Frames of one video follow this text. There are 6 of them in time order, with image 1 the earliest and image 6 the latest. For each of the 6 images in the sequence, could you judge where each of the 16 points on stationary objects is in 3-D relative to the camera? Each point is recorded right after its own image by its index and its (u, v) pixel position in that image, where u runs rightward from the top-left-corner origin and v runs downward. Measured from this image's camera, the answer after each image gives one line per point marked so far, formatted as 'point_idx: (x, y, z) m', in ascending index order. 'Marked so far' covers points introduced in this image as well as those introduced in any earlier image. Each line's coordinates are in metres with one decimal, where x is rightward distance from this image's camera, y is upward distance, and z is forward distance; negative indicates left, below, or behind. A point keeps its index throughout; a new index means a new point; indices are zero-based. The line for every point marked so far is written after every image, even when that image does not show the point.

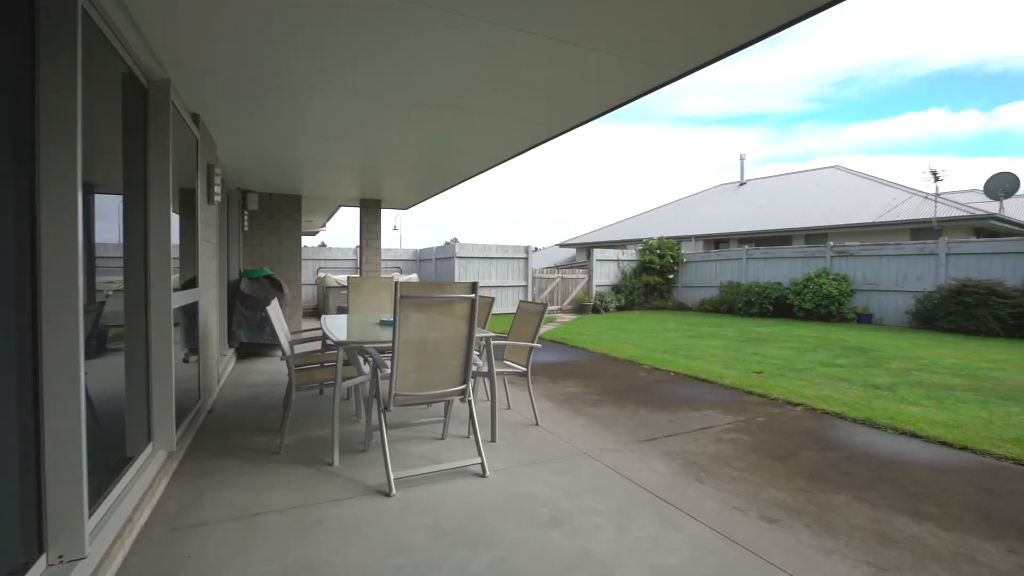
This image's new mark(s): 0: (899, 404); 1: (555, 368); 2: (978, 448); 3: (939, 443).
0: (+3.6, -1.1, +4.4) m
1: (+0.6, -1.0, +6.3) m
2: (+3.4, -1.1, +3.4) m
3: (+3.2, -1.2, +3.6) m
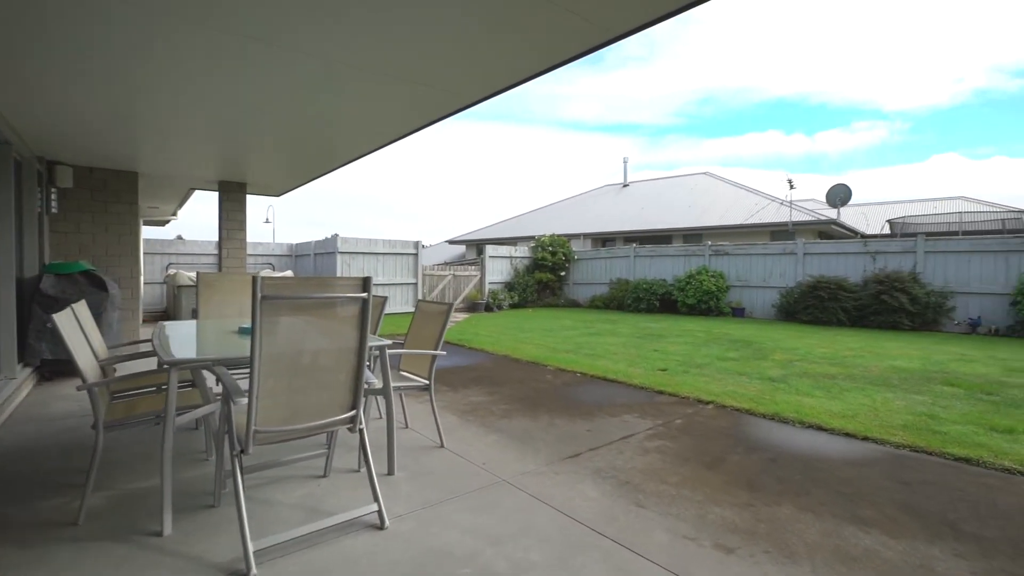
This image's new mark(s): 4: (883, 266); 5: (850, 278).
0: (+2.7, -1.0, +4.6) m
1: (-0.7, -1.0, +5.7) m
2: (+2.7, -1.1, +3.6) m
3: (+2.5, -1.1, +3.7) m
4: (+7.5, +0.5, +9.8) m
5: (+7.1, +0.2, +10.1) m
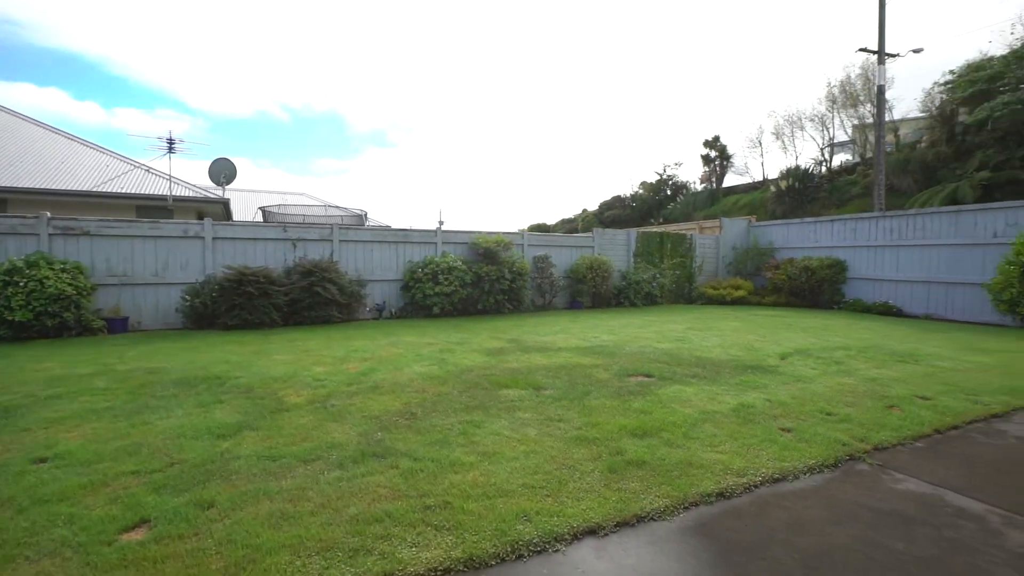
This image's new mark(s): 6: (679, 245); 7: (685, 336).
0: (-0.3, -1.0, +2.7) m
1: (-2.5, -1.3, -0.1) m
2: (+0.6, -1.1, +2.4) m
3: (+0.5, -1.1, +2.3) m
4: (-3.8, +0.6, +8.9) m
5: (-4.2, +0.3, +8.6) m
6: (+4.8, +1.2, +13.9) m
7: (+2.7, -0.7, +7.4) m
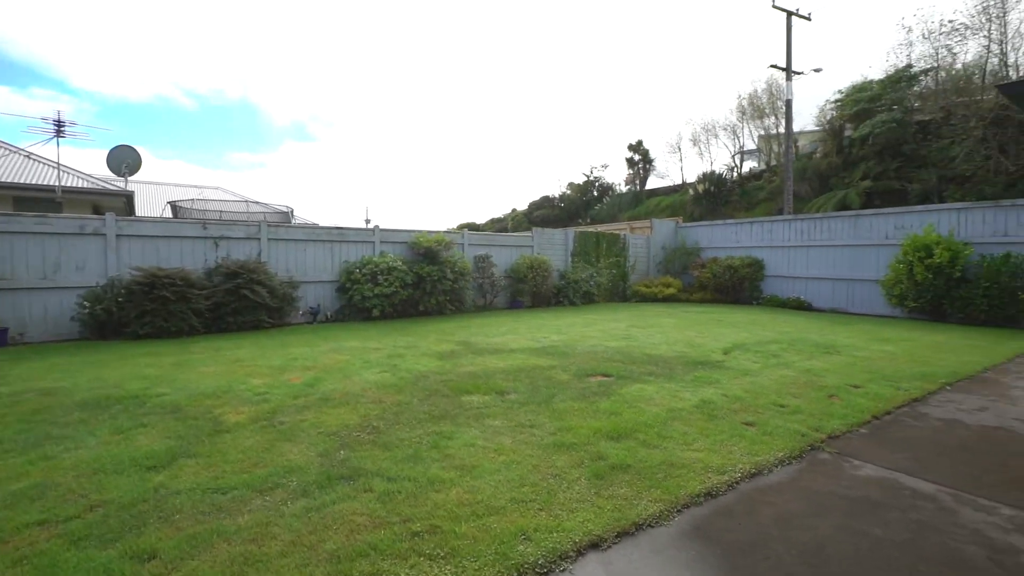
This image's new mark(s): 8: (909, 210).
0: (-0.4, -1.1, +2.5) m
1: (-2.1, -1.3, -0.6) m
2: (+0.6, -1.1, +2.4) m
3: (+0.5, -1.1, +2.2) m
4: (-4.8, +0.6, +8.1) m
5: (-5.2, +0.3, +7.7) m
6: (+3.0, +1.3, +14.4) m
7: (+1.9, -0.7, +7.6) m
8: (+8.8, +1.7, +10.6) m
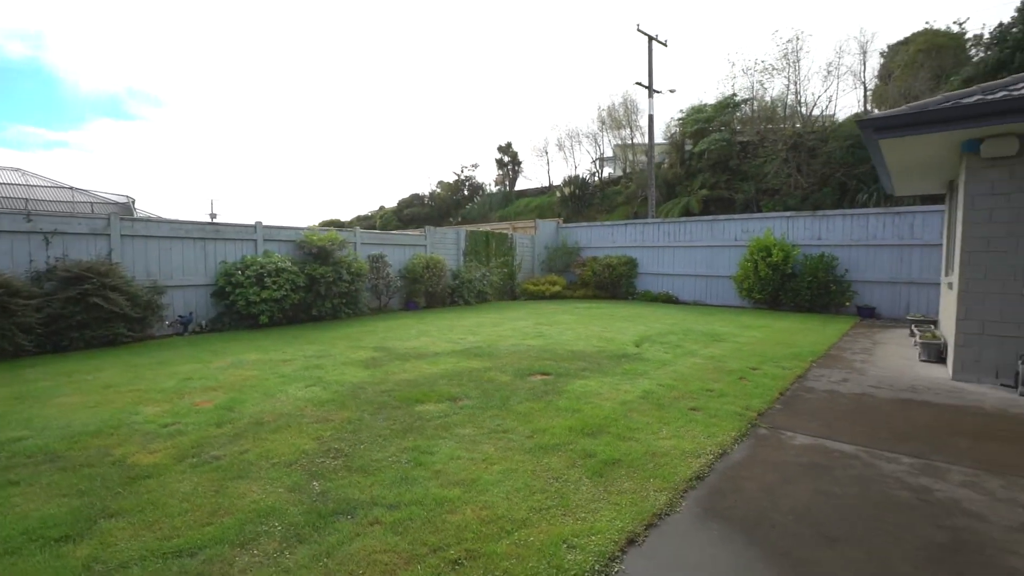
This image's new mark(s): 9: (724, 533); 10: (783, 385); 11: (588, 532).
0: (-0.3, -1.1, +2.3) m
1: (-1.1, -1.4, -1.1) m
2: (+0.7, -1.1, +2.5) m
3: (+0.6, -1.1, +2.2) m
4: (-6.1, +0.5, +6.5) m
5: (-6.3, +0.2, +6.1) m
6: (-0.3, +1.3, +14.7) m
7: (+0.5, -0.7, +7.8) m
8: (+6.3, +1.9, +12.6) m
9: (+1.0, -1.2, +2.3) m
10: (+2.7, -1.0, +4.8) m
11: (+0.3, -1.1, +2.2) m
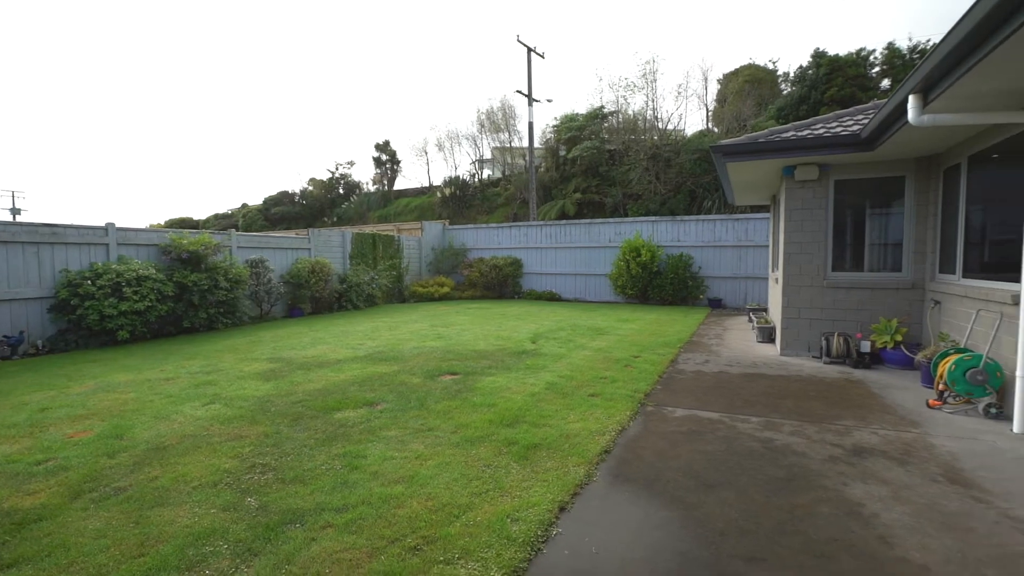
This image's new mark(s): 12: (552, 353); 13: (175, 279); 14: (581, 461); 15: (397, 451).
0: (-0.6, -1.1, +2.5) m
1: (-0.5, -1.4, -1.1) m
2: (+0.3, -1.1, +2.8) m
3: (+0.3, -1.2, +2.6) m
4: (-7.3, +0.2, +5.2) m
5: (-7.4, 0.0, +4.7) m
6: (-3.6, +1.2, +14.4) m
7: (-1.2, -0.8, +8.0) m
8: (+3.2, +2.0, +14.0) m
9: (+0.7, -1.2, +2.7) m
10: (+1.7, -0.9, +5.6) m
11: (0.0, -1.1, +2.5) m
12: (+0.5, -0.8, +6.2) m
13: (-5.5, +0.1, +7.9) m
14: (+0.4, -1.1, +3.1) m
15: (-0.8, -1.1, +3.2) m
